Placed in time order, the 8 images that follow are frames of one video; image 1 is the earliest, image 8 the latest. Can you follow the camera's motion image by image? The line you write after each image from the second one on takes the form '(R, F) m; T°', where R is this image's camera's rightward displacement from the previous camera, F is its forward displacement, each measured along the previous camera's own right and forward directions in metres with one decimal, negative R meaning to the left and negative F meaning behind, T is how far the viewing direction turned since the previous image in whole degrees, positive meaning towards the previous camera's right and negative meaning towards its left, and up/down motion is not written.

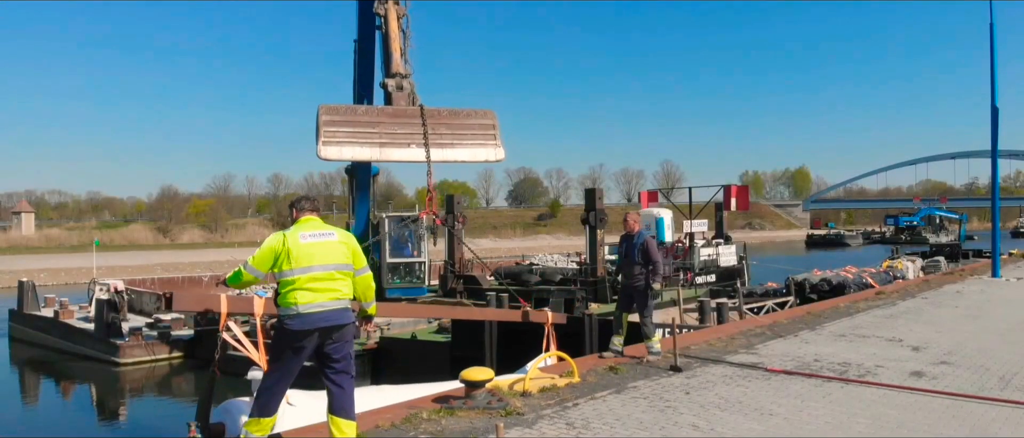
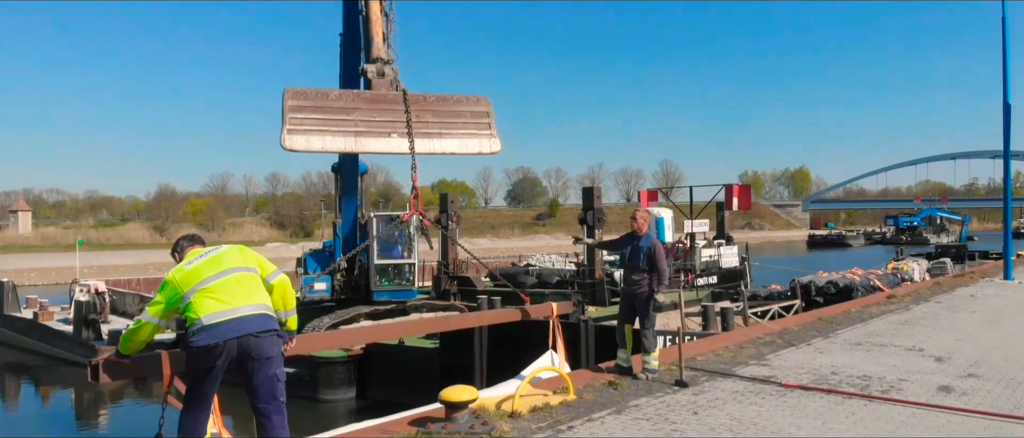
(+0.1, +0.7) m; 0°
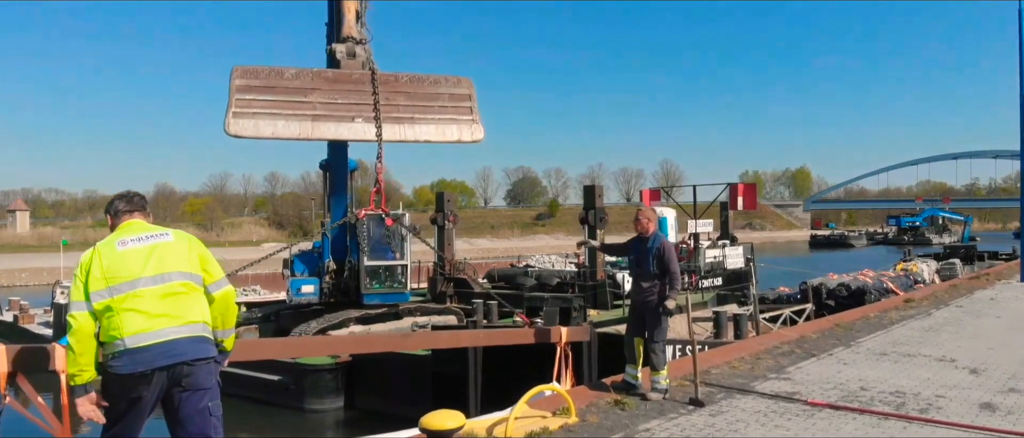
(0.0, +0.7) m; 0°
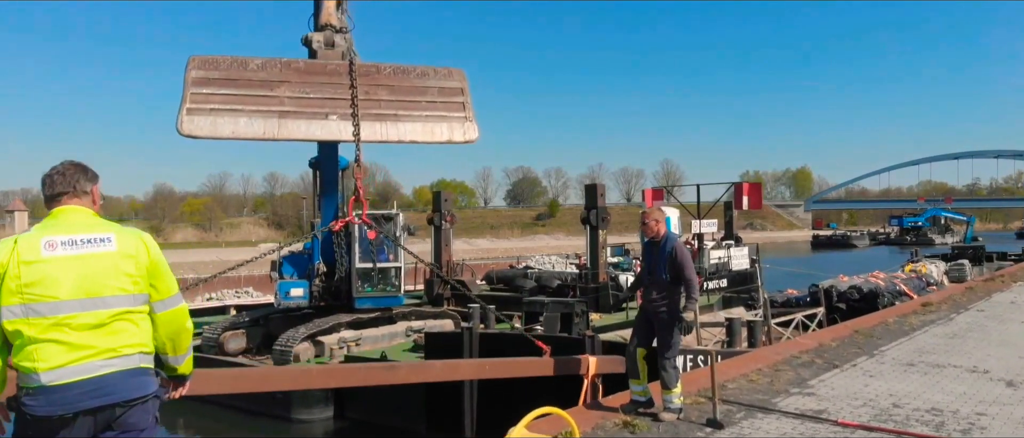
(0.0, +0.6) m; 0°
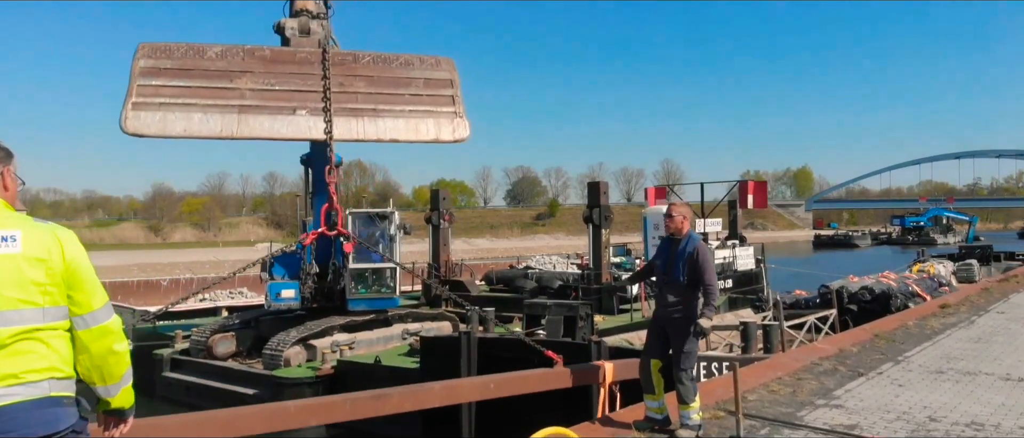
(0.0, +0.5) m; 0°
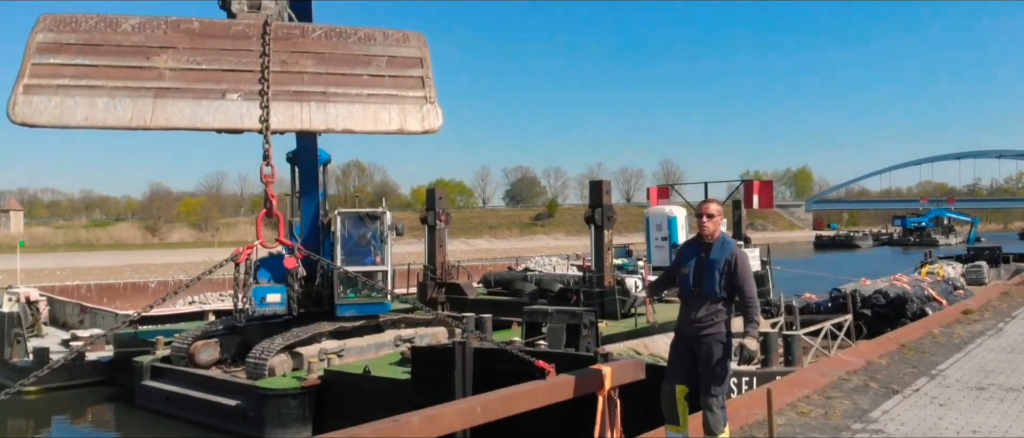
(0.0, +0.7) m; 0°
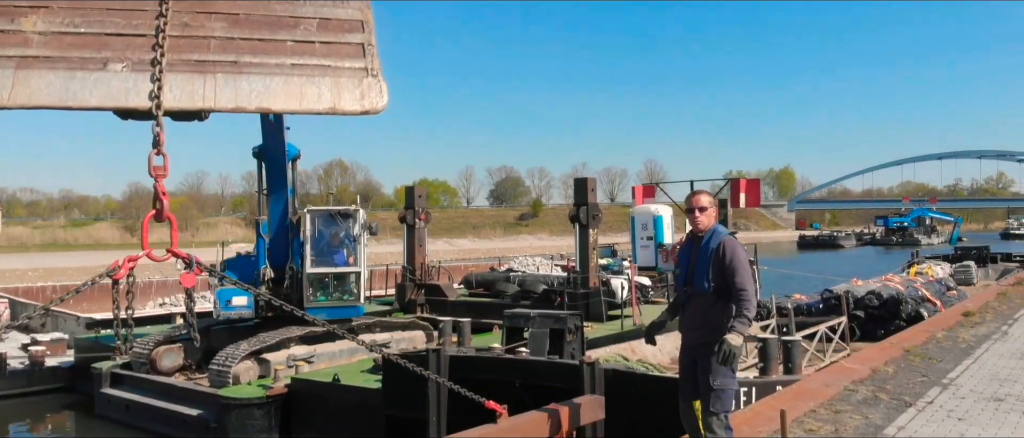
(+0.1, +0.6) m; +1°
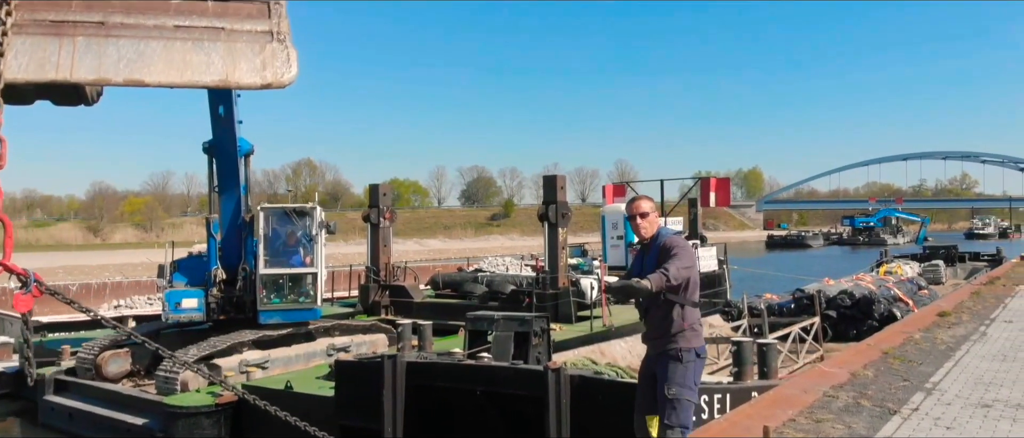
(+0.1, +0.5) m; +2°
